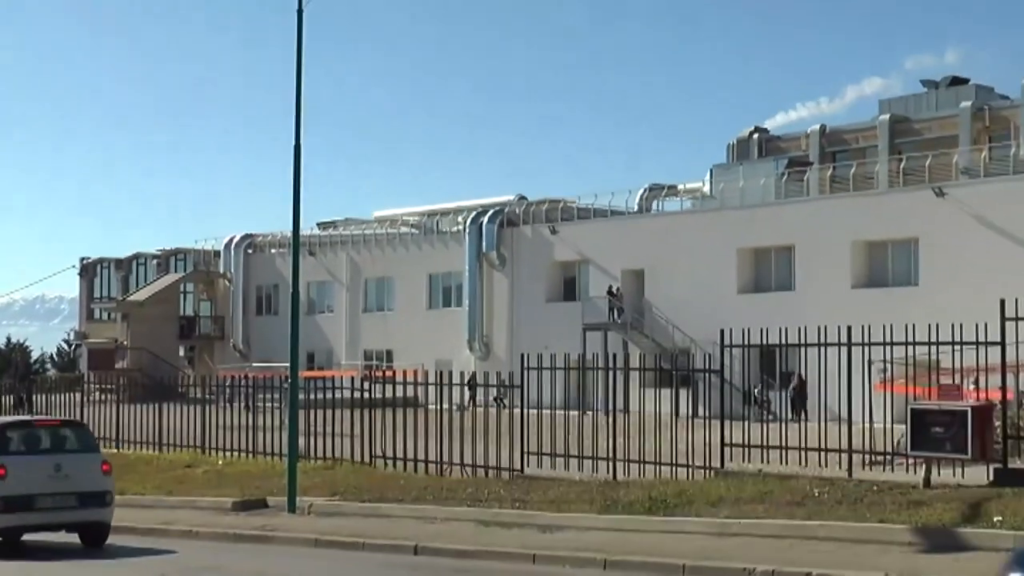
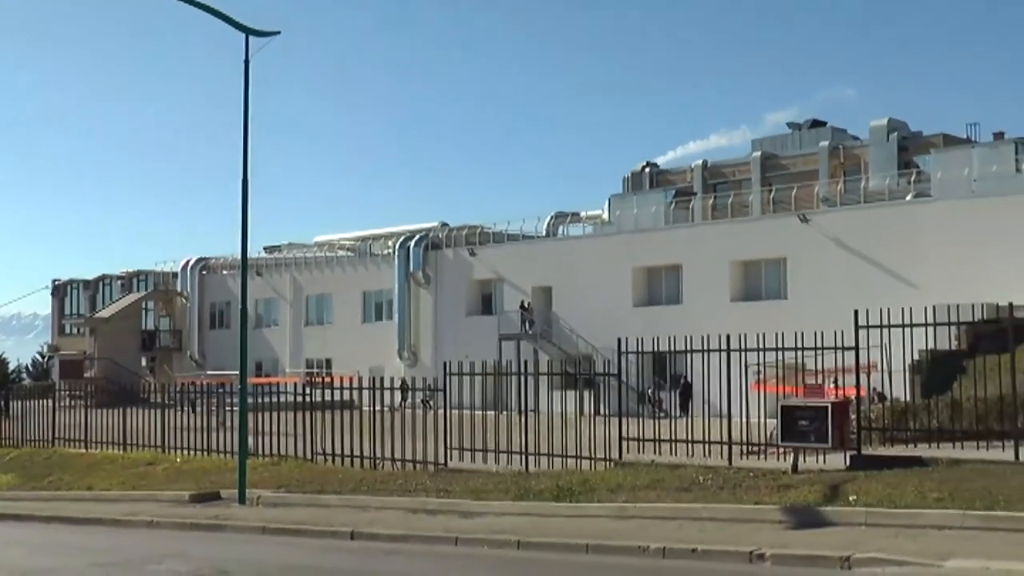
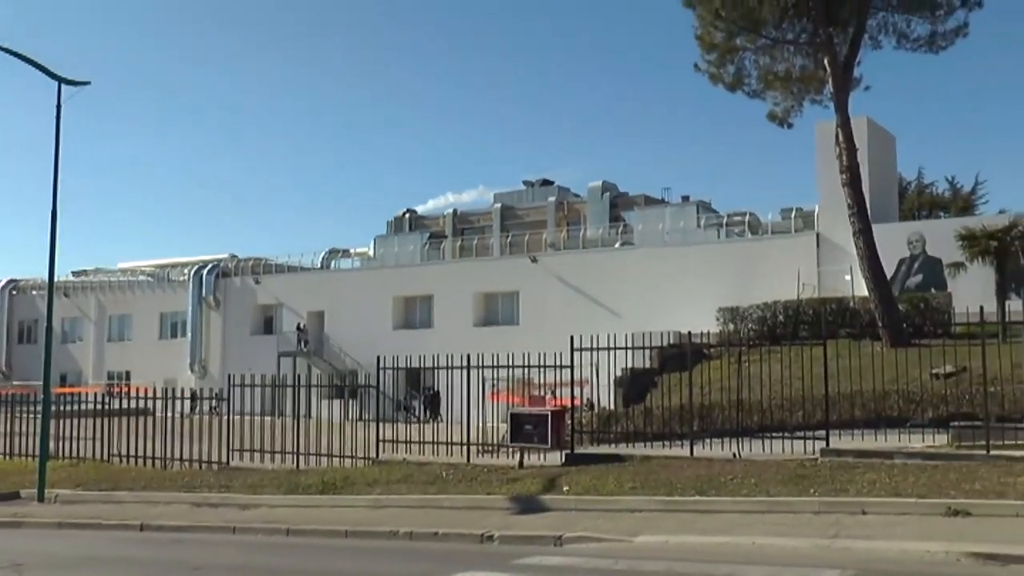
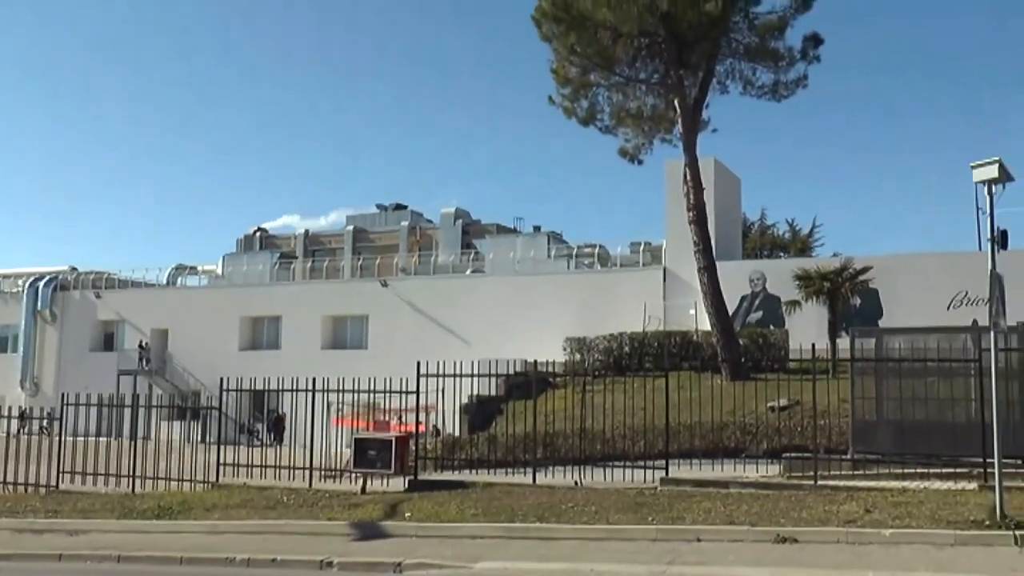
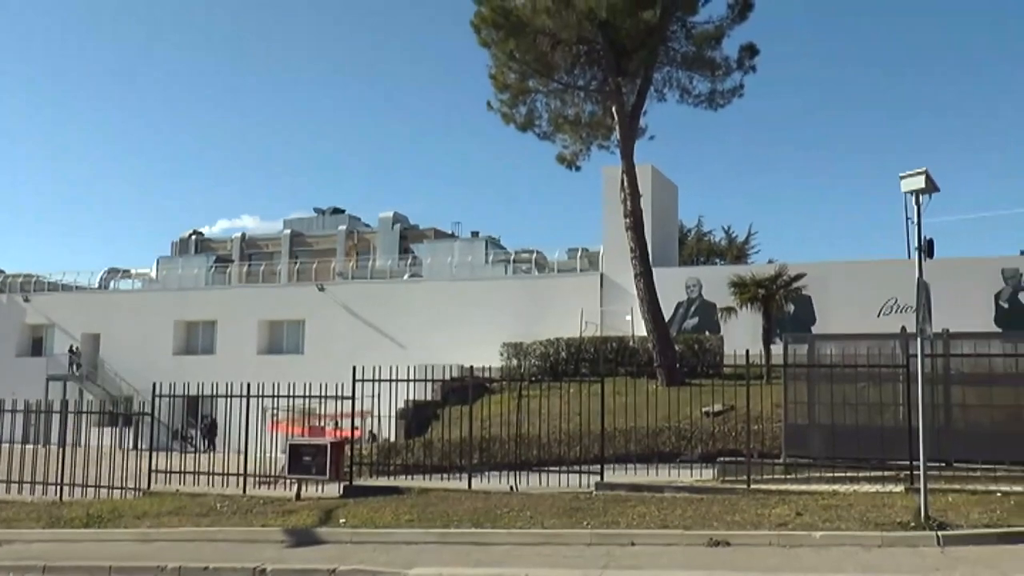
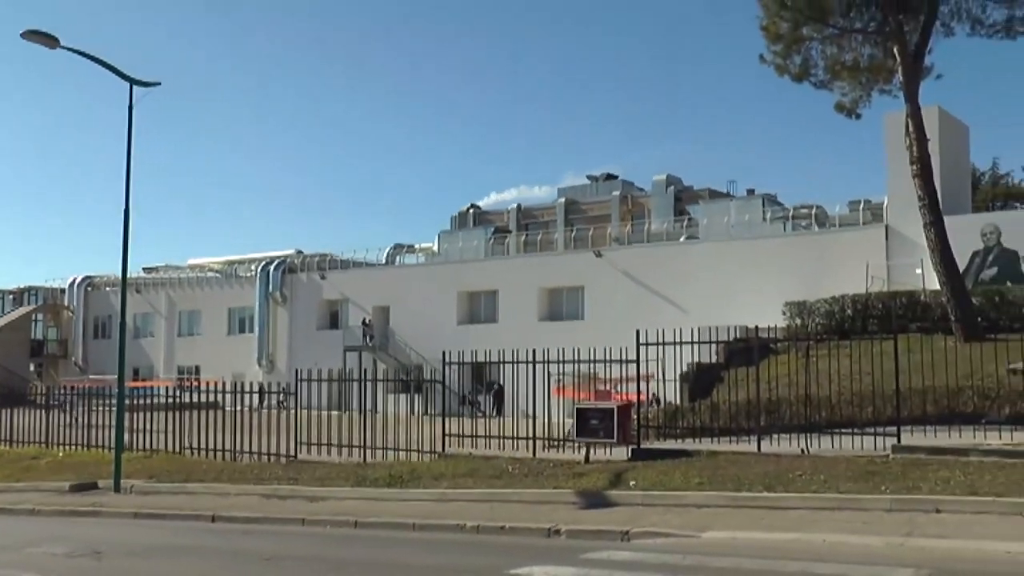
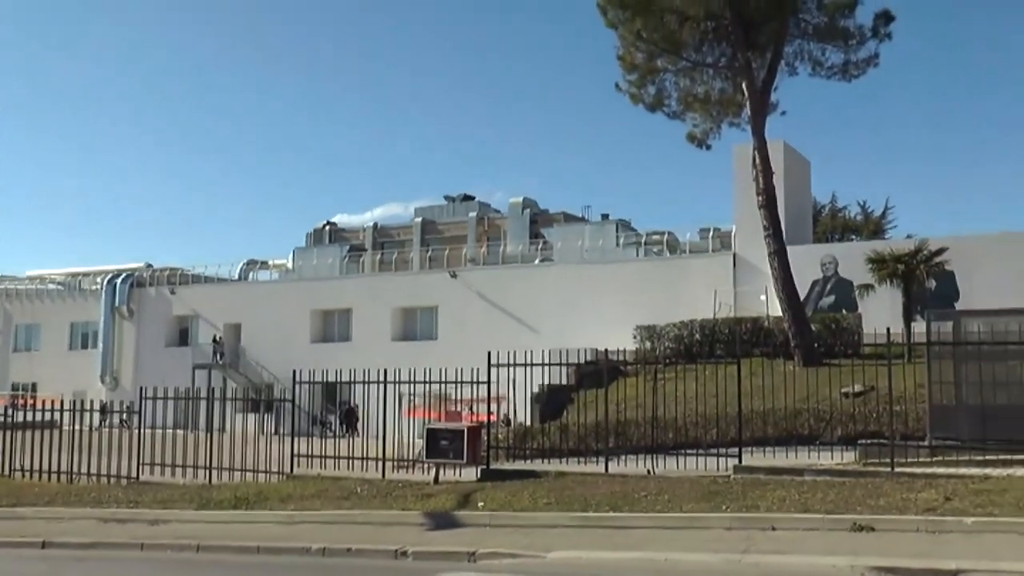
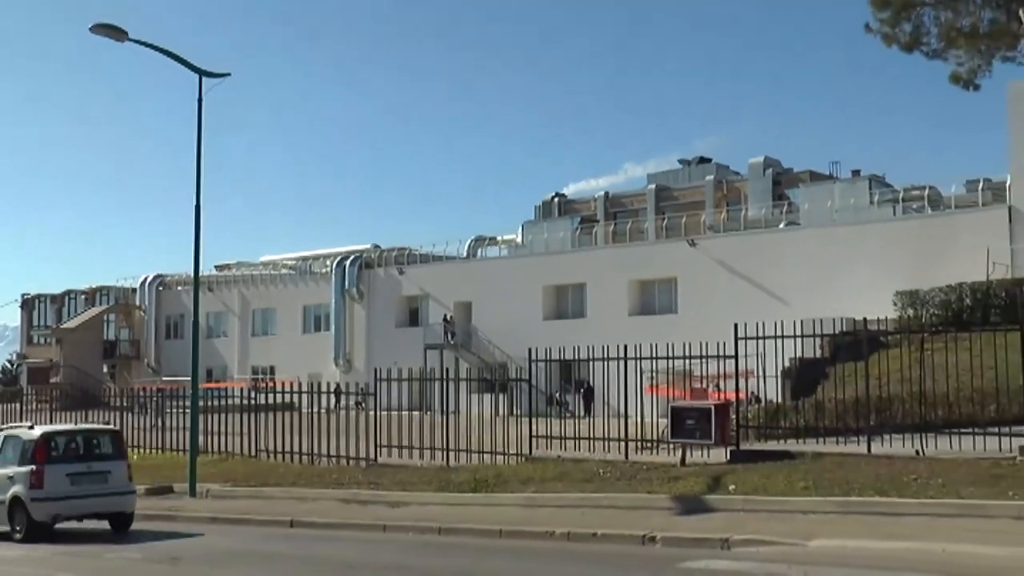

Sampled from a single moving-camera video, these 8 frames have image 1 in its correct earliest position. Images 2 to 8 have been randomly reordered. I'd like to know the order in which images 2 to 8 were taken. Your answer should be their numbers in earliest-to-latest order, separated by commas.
2, 8, 6, 3, 7, 4, 5
